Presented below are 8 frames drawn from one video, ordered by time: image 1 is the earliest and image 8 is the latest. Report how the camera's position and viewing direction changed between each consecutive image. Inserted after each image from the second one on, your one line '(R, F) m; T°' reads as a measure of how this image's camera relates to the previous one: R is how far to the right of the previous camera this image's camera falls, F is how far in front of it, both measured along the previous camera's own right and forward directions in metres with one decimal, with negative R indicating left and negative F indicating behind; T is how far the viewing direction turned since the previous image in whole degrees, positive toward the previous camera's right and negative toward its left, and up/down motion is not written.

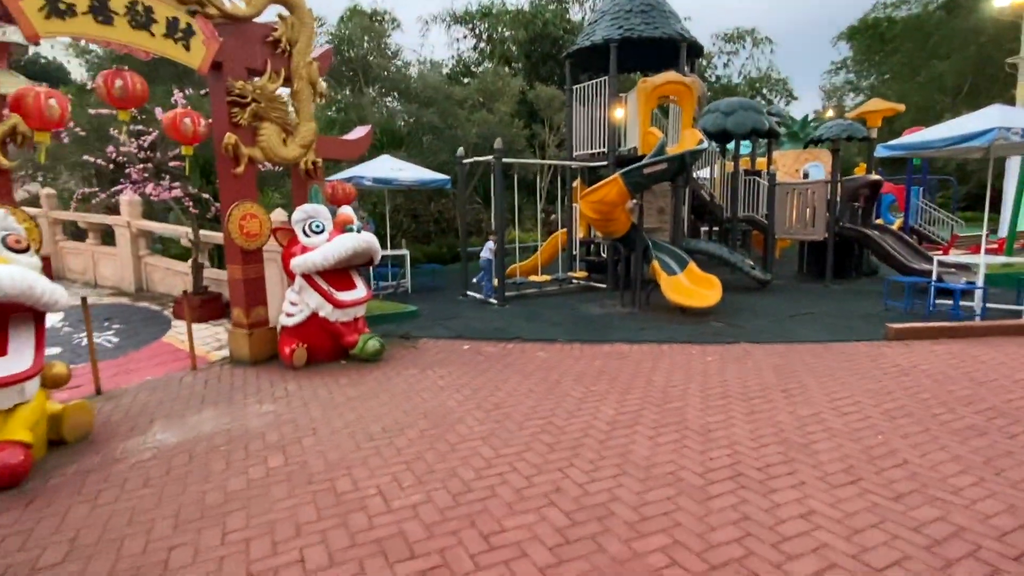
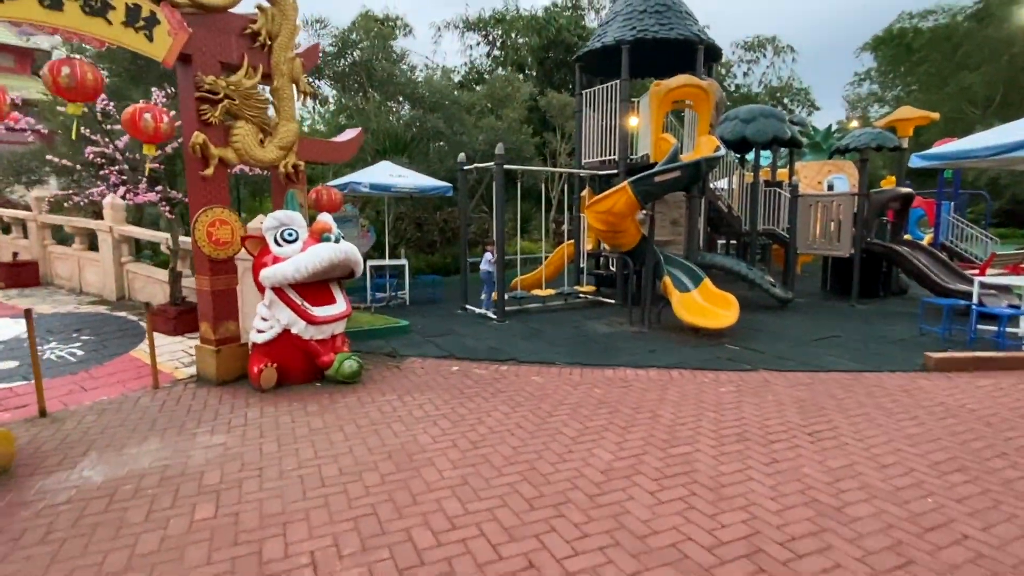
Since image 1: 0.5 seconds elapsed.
(+0.2, +0.5) m; -2°
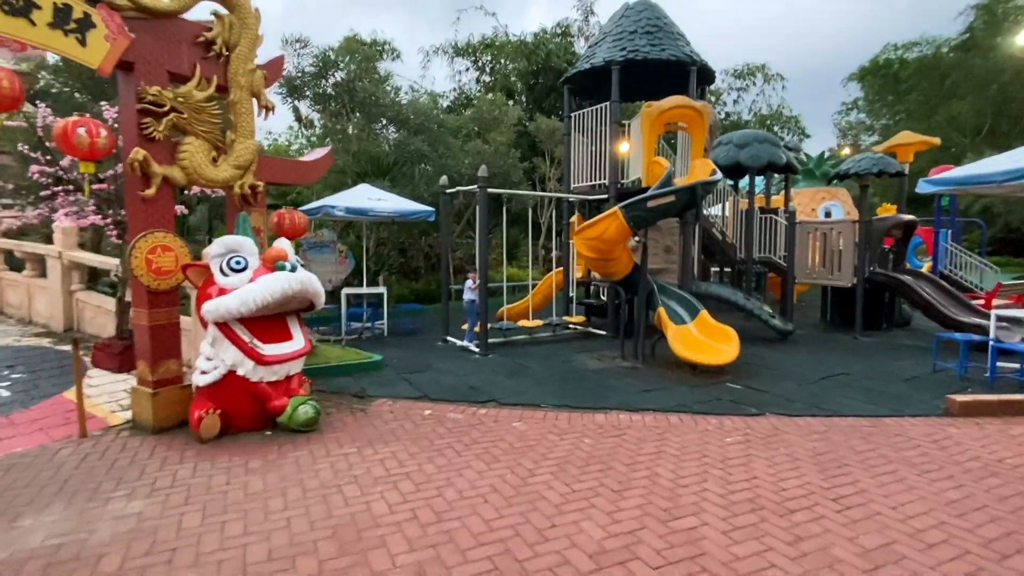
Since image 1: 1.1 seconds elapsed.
(+0.1, +0.5) m; +1°
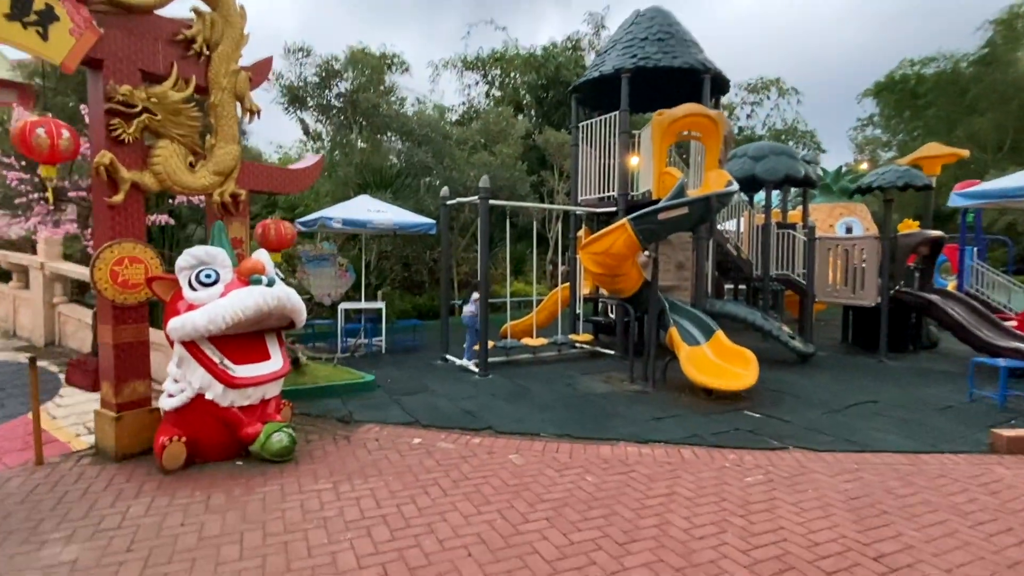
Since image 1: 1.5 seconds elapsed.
(+0.1, +0.4) m; -1°
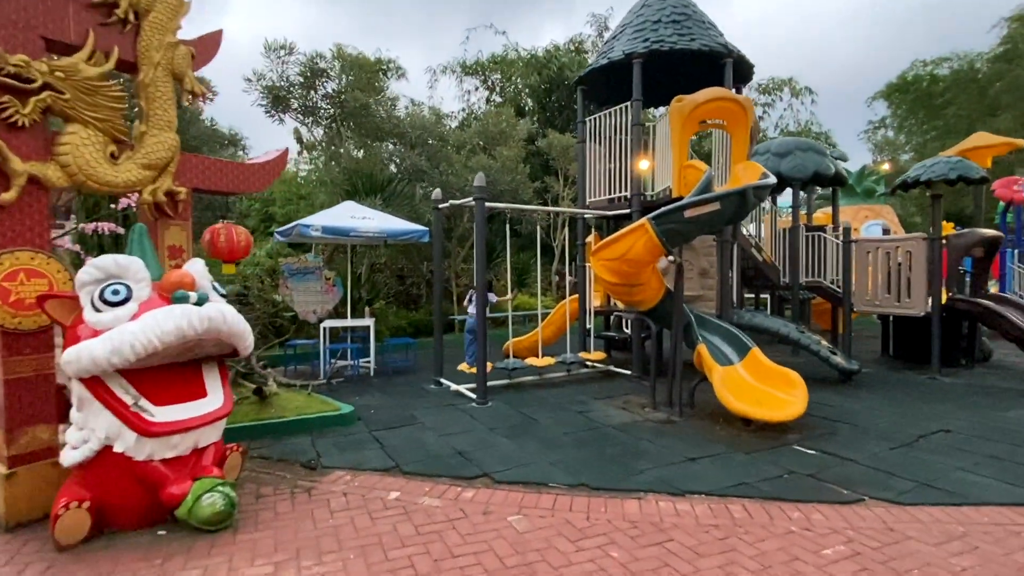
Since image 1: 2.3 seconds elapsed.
(0.0, +0.9) m; -1°
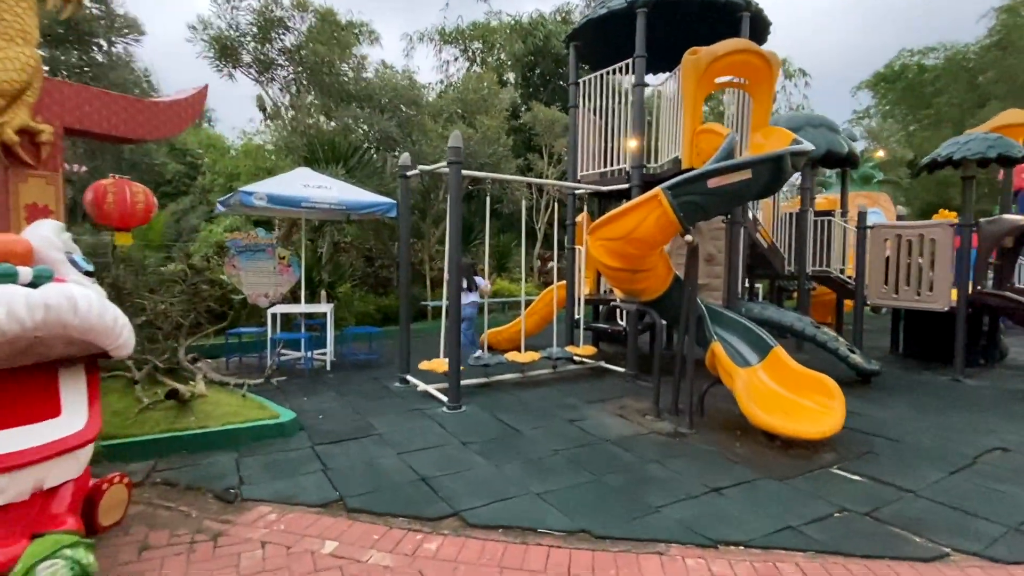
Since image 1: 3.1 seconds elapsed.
(0.0, +1.0) m; +2°
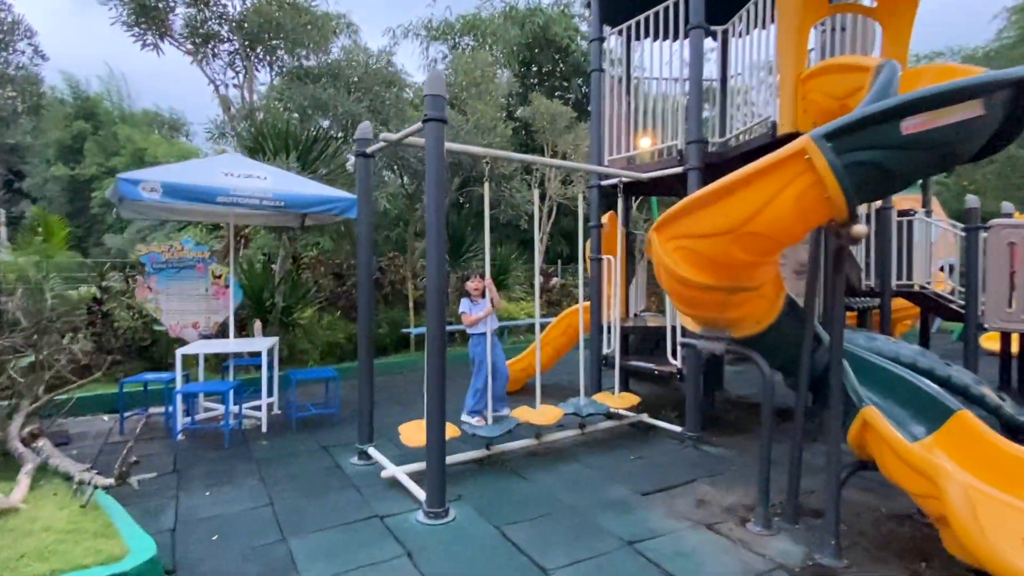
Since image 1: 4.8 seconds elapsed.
(-0.1, +1.9) m; +1°
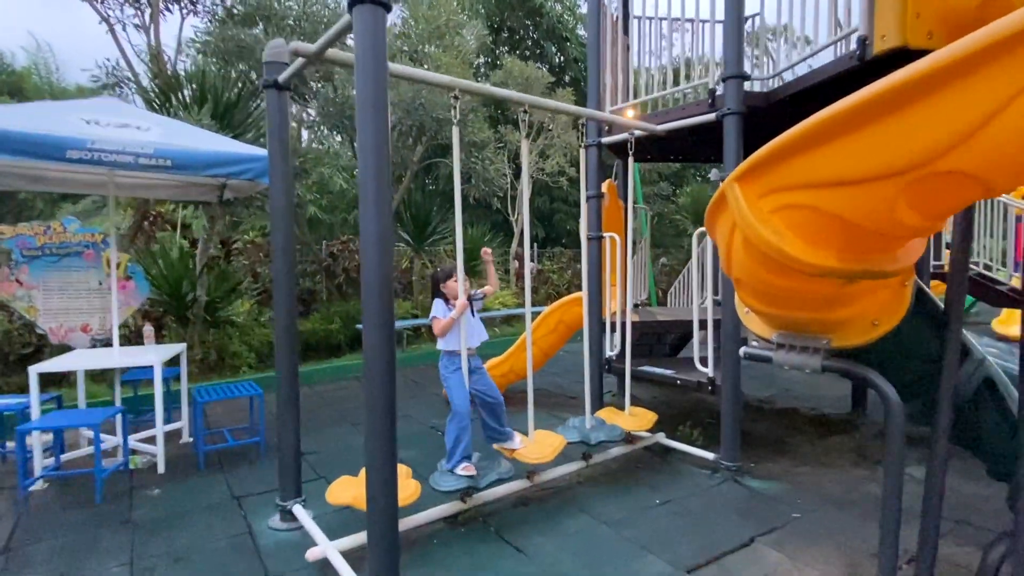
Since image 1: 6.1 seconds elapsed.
(-0.1, +1.1) m; +3°
